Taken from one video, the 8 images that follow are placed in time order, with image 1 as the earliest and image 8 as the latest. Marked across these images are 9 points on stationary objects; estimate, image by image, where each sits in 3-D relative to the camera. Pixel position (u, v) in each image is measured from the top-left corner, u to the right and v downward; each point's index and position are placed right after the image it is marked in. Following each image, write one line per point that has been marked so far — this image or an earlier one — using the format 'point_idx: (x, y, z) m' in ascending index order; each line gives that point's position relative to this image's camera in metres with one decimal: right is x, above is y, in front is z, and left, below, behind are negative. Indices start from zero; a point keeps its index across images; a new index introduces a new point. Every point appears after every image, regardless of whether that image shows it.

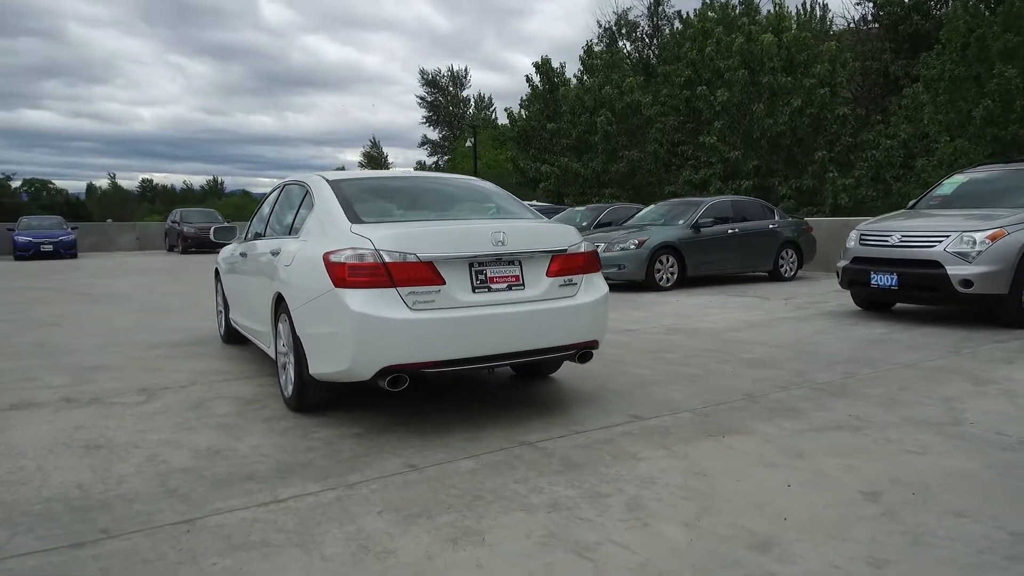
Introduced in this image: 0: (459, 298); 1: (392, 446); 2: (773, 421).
0: (-0.3, -0.1, +4.5) m
1: (-0.7, -0.9, +4.4) m
2: (+1.7, -0.9, +4.8) m
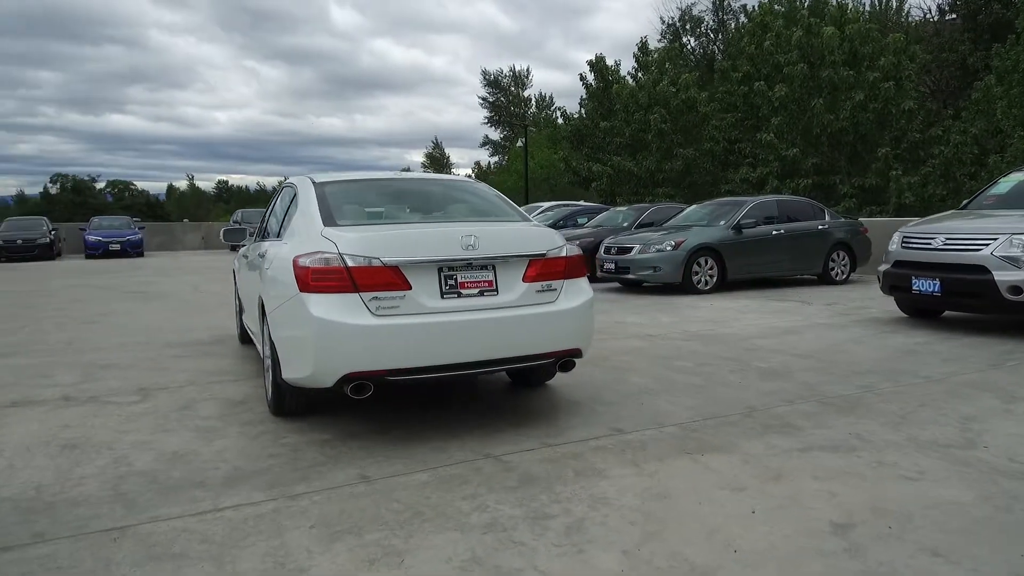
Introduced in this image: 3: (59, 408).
0: (-0.5, -0.1, +4.4) m
1: (-0.9, -1.0, +4.3) m
2: (+1.5, -0.9, +4.5) m
3: (-3.3, -0.9, +5.4) m
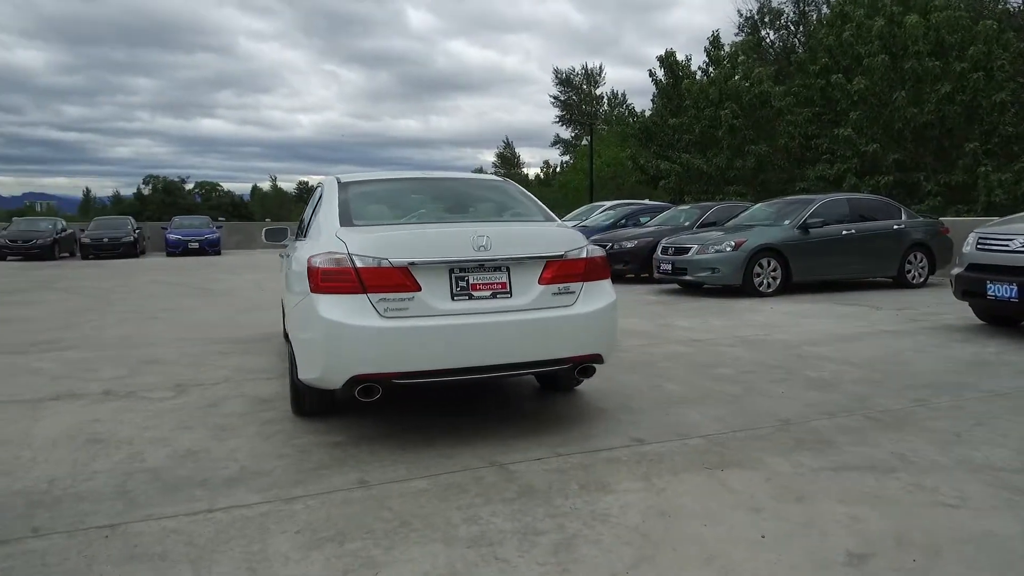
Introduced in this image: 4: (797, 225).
0: (-0.4, -0.1, +4.2) m
1: (-0.8, -1.0, +4.2) m
2: (+1.5, -0.9, +4.1) m
3: (-3.1, -0.9, +5.6) m
4: (+4.8, +1.1, +12.4) m
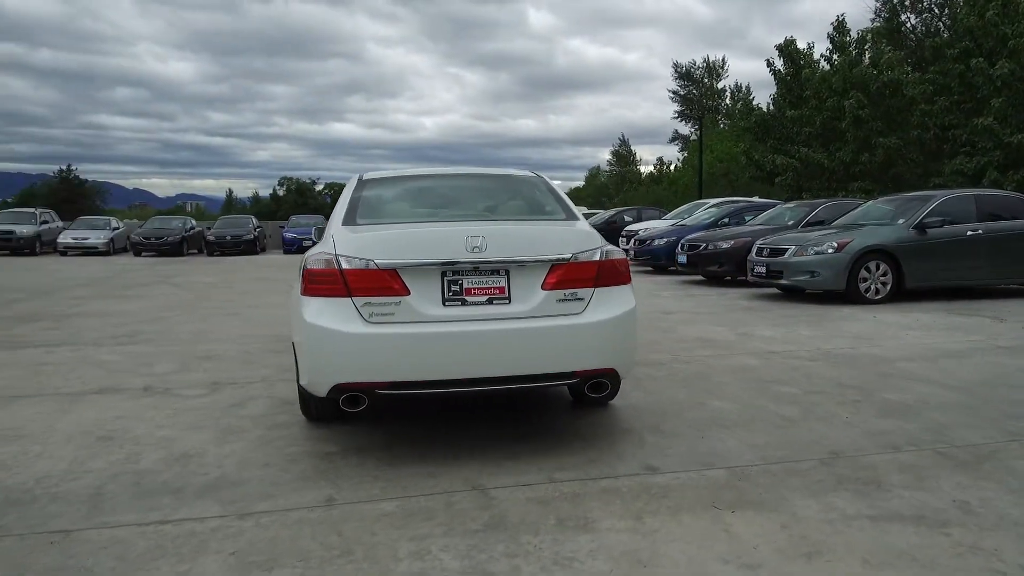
0: (-0.5, -0.1, +3.9) m
1: (-0.9, -1.0, +3.9) m
2: (+1.5, -1.0, +3.5) m
3: (-2.9, -0.8, +5.7) m
4: (+6.0, +0.9, +11.1) m
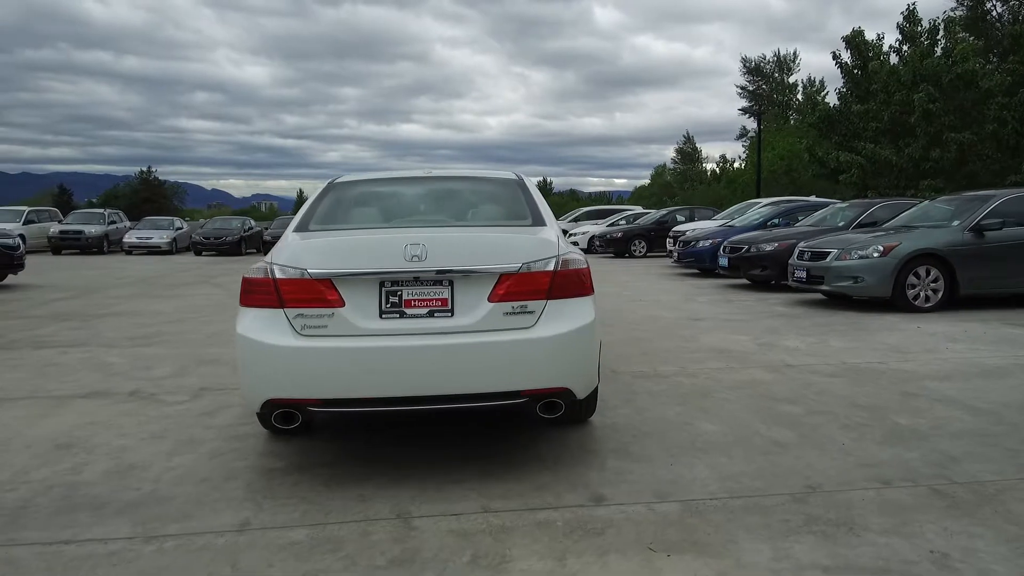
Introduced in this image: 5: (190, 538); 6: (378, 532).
0: (-0.8, -0.2, +3.7) m
1: (-1.2, -1.0, +3.8) m
2: (+1.1, -1.1, +3.1) m
3: (-3.0, -0.9, +5.7) m
4: (+6.3, +0.8, +10.3) m
5: (-1.4, -1.1, +3.2) m
6: (-0.6, -1.1, +3.2) m
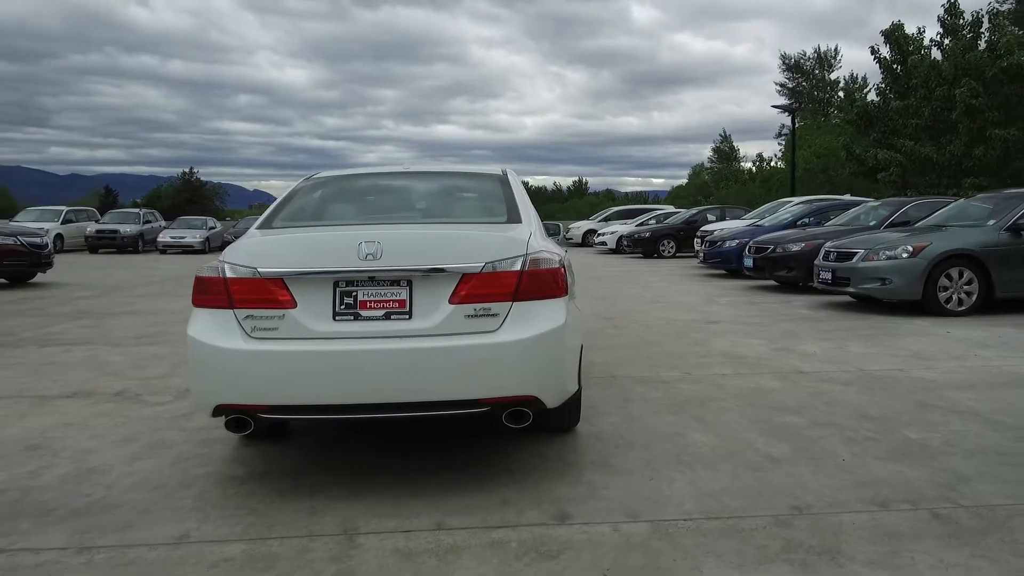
0: (-0.9, -0.2, +3.5) m
1: (-1.4, -1.0, +3.6) m
2: (+0.9, -1.1, +2.8) m
3: (-3.1, -0.9, +5.6) m
4: (+6.5, +0.8, +9.7) m
5: (-1.6, -1.1, +3.0) m
6: (-0.8, -1.1, +3.0) m
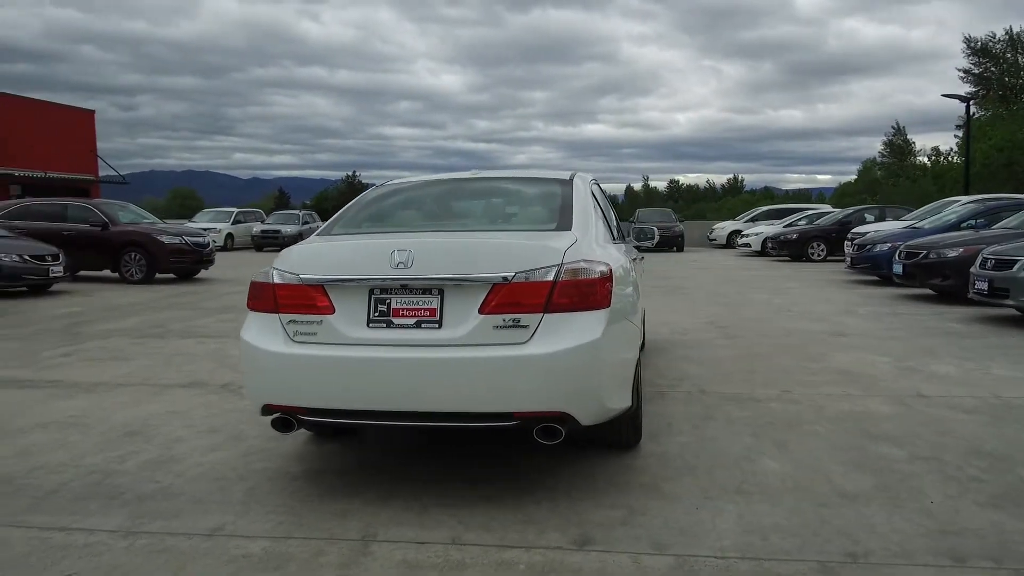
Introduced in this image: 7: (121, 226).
0: (-0.8, -0.2, +3.6) m
1: (-1.2, -1.1, +3.7) m
2: (+0.9, -1.1, +2.5) m
3: (-2.5, -0.9, +6.1) m
4: (+7.8, +0.6, +8.2) m
5: (-1.5, -1.1, +3.2) m
6: (-0.7, -1.1, +3.1) m
7: (-7.8, +1.2, +14.9) m
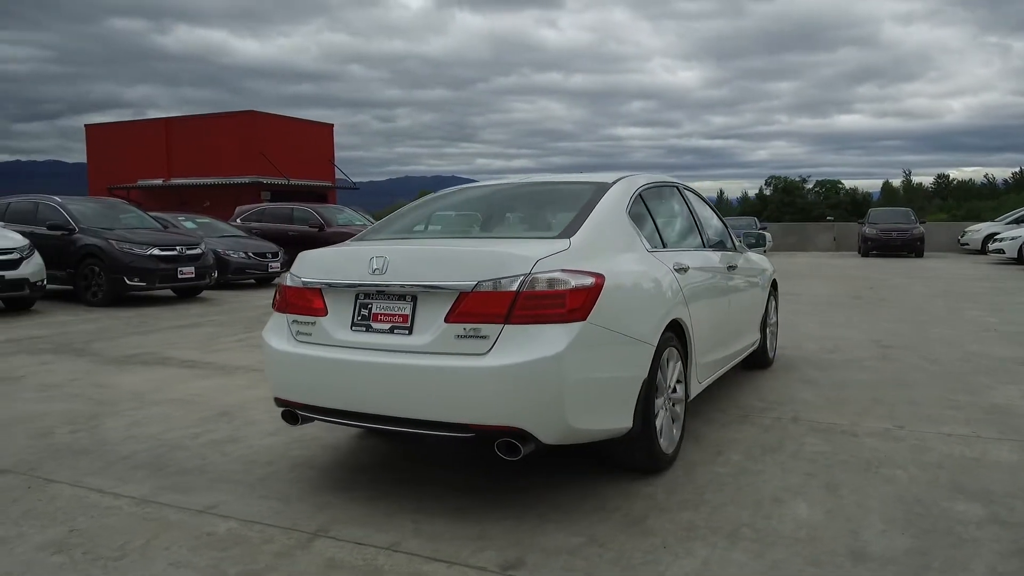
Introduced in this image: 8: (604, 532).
0: (-0.9, -0.2, +3.7) m
1: (-1.2, -1.1, +4.0) m
2: (+0.4, -1.2, +2.2) m
3: (-1.8, -0.8, +6.7) m
4: (+8.7, +0.3, +5.5) m
5: (-1.7, -1.1, +3.7) m
6: (-1.0, -1.1, +3.2) m
7: (-4.0, +1.4, +16.7) m
8: (+0.4, -1.1, +3.3) m
